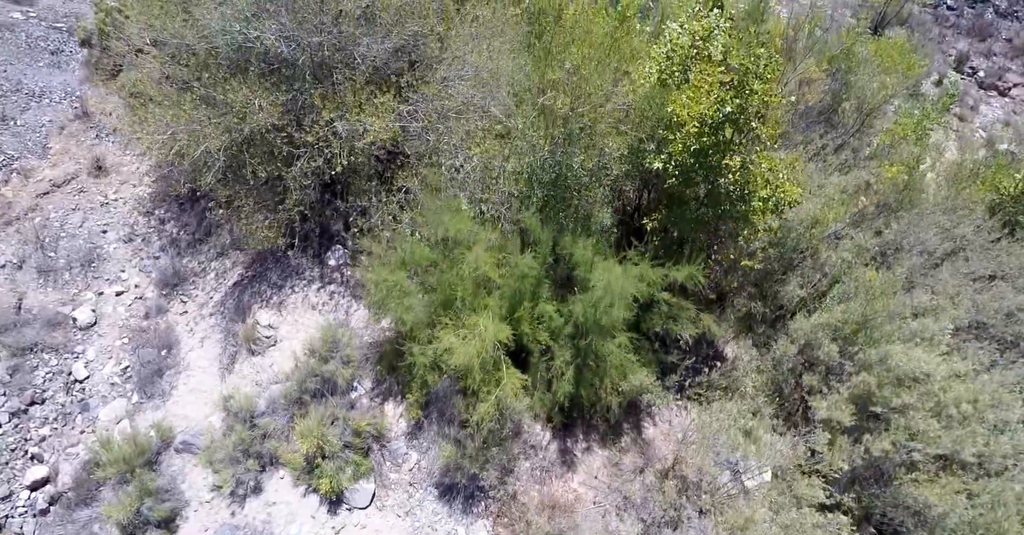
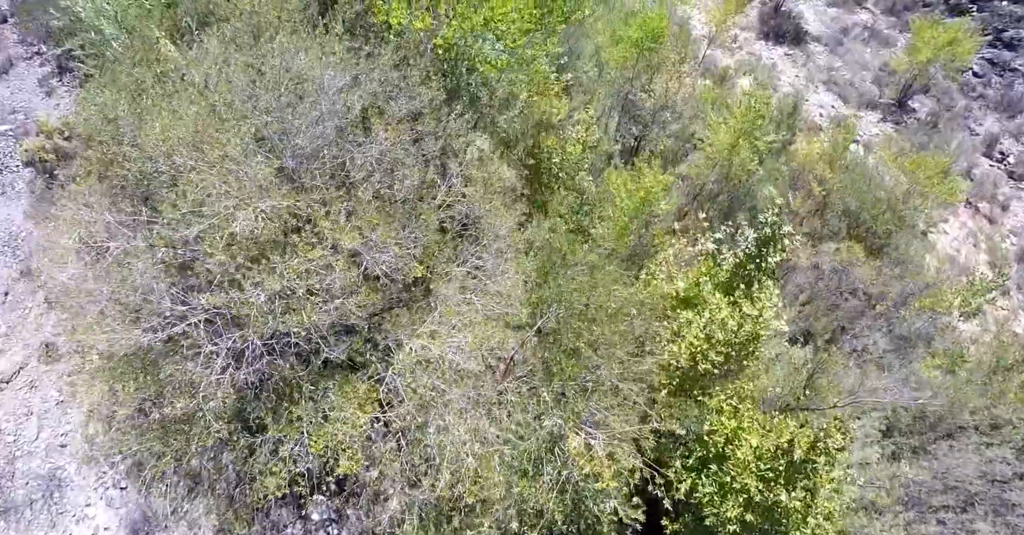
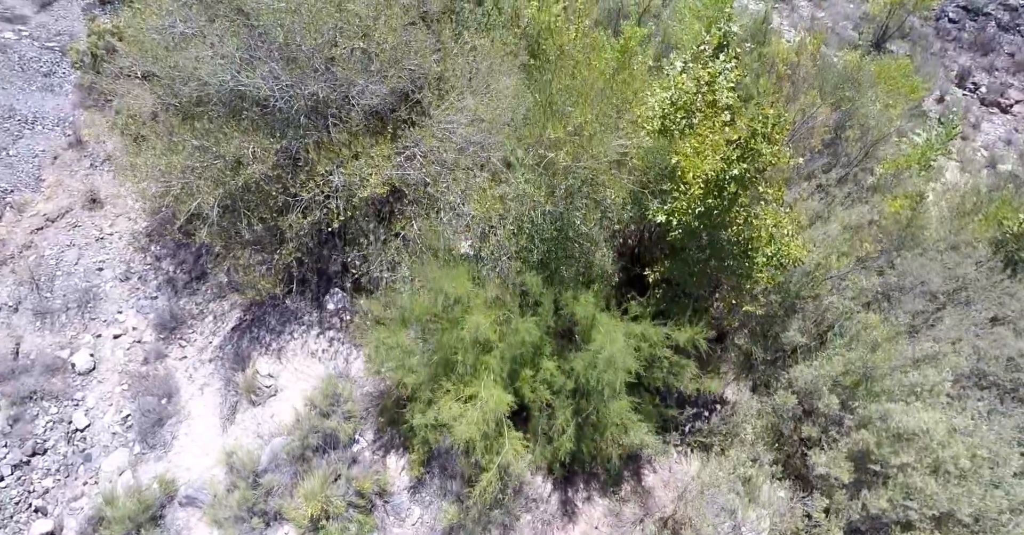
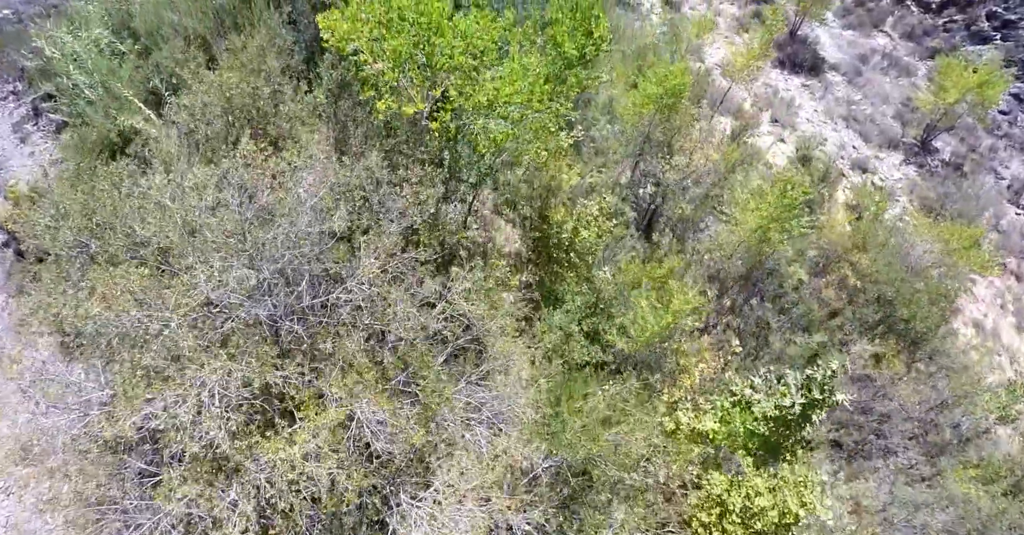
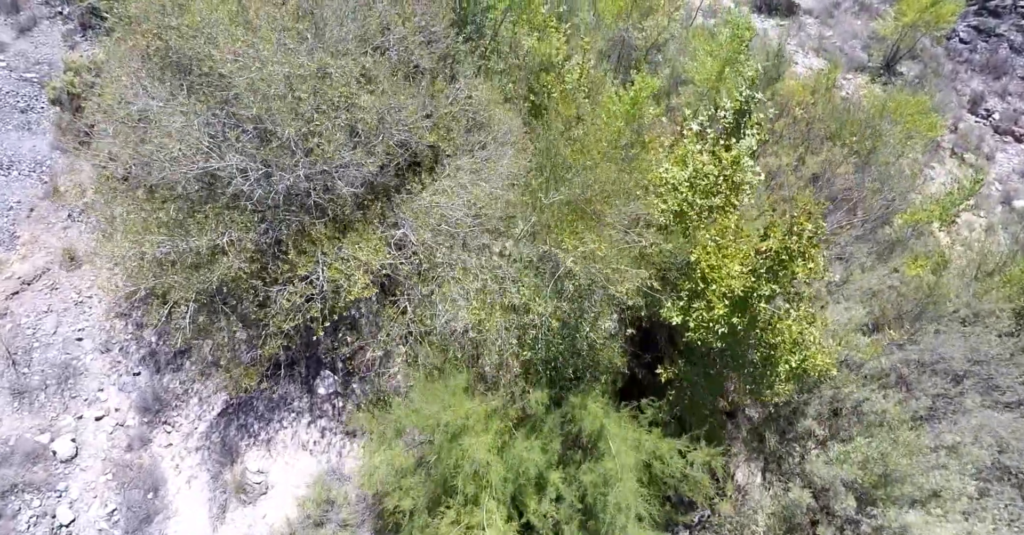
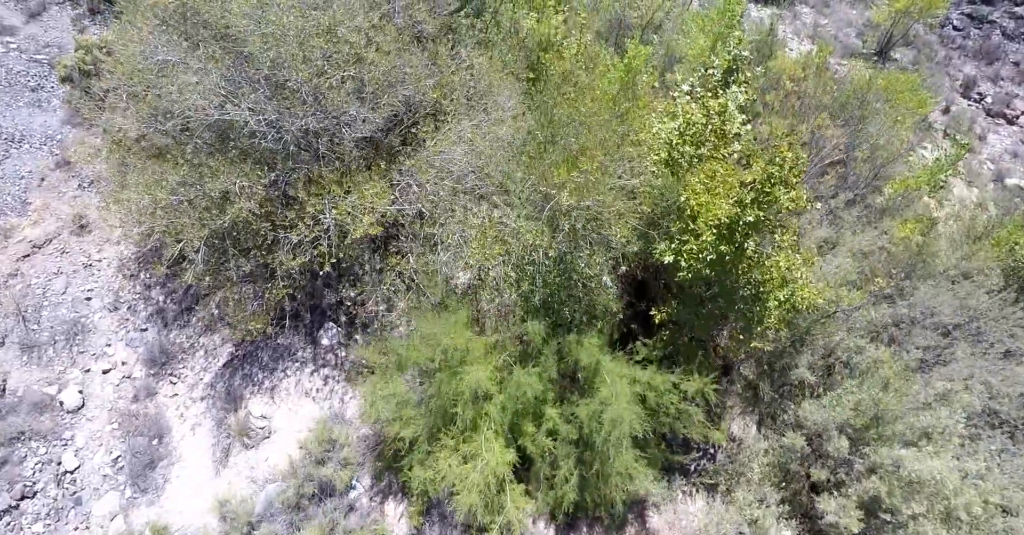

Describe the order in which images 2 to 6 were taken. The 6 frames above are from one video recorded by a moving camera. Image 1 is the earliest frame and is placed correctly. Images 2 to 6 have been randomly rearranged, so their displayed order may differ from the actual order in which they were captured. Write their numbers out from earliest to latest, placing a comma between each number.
3, 6, 5, 2, 4
